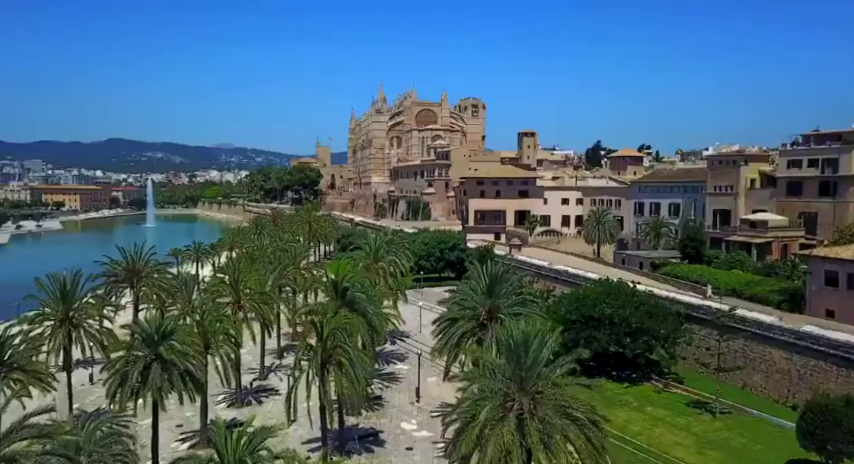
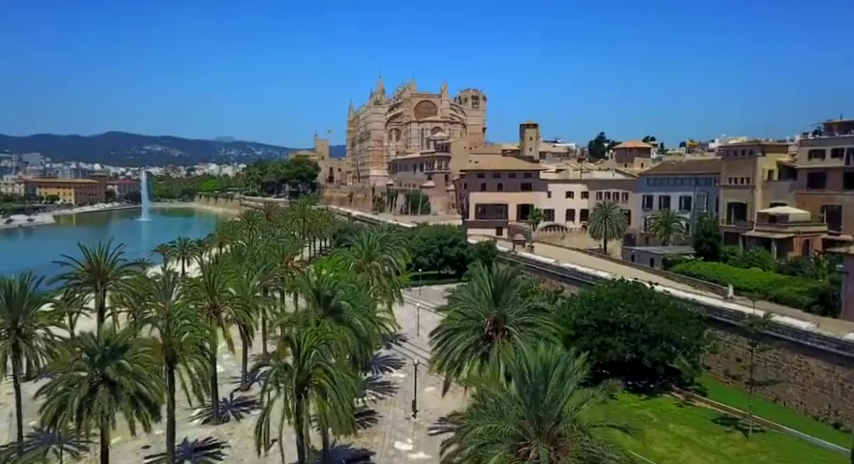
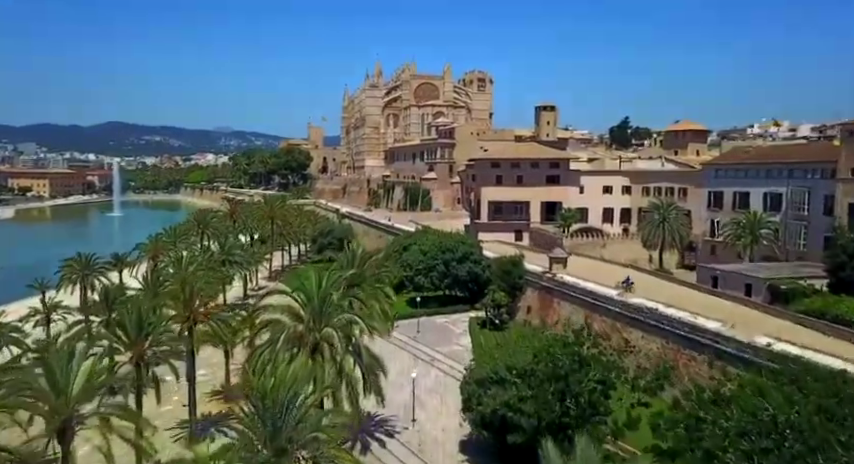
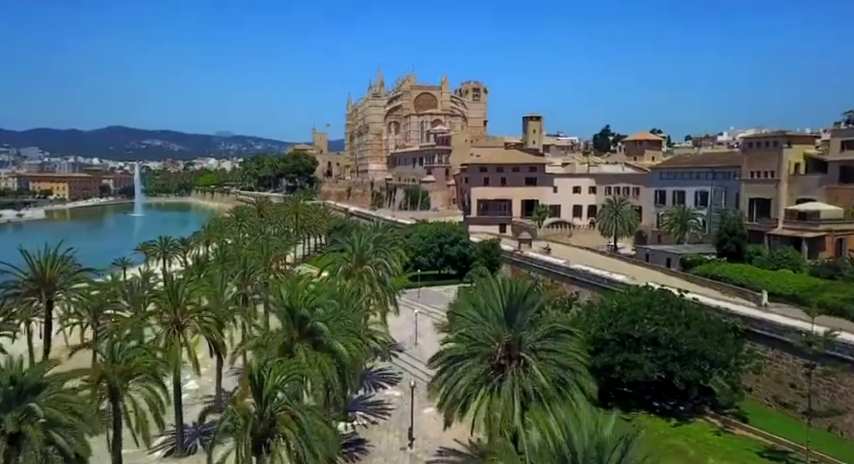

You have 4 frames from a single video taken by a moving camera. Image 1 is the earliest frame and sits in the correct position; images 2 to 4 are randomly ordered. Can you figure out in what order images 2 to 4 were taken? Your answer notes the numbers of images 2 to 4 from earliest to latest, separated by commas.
2, 4, 3
